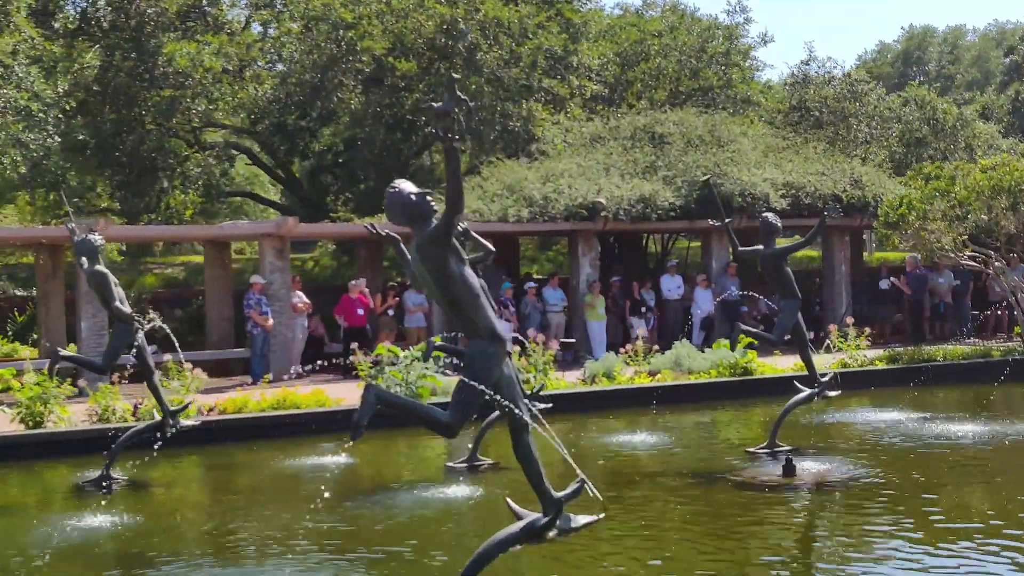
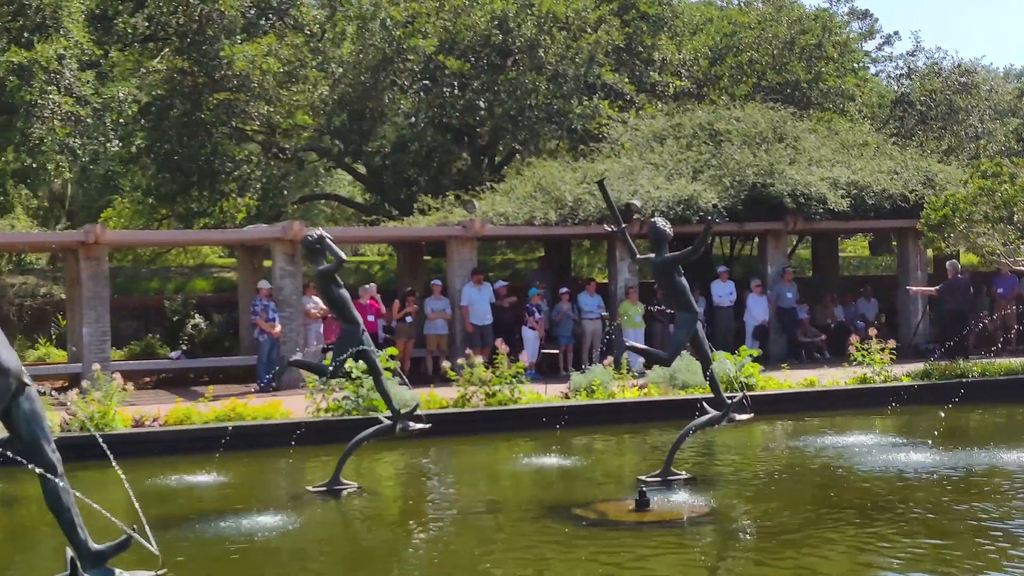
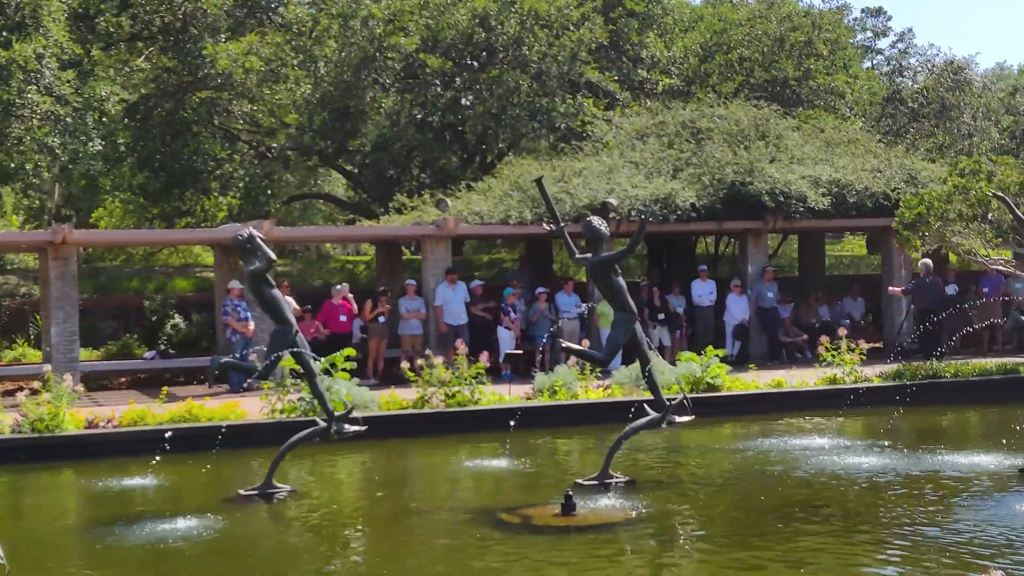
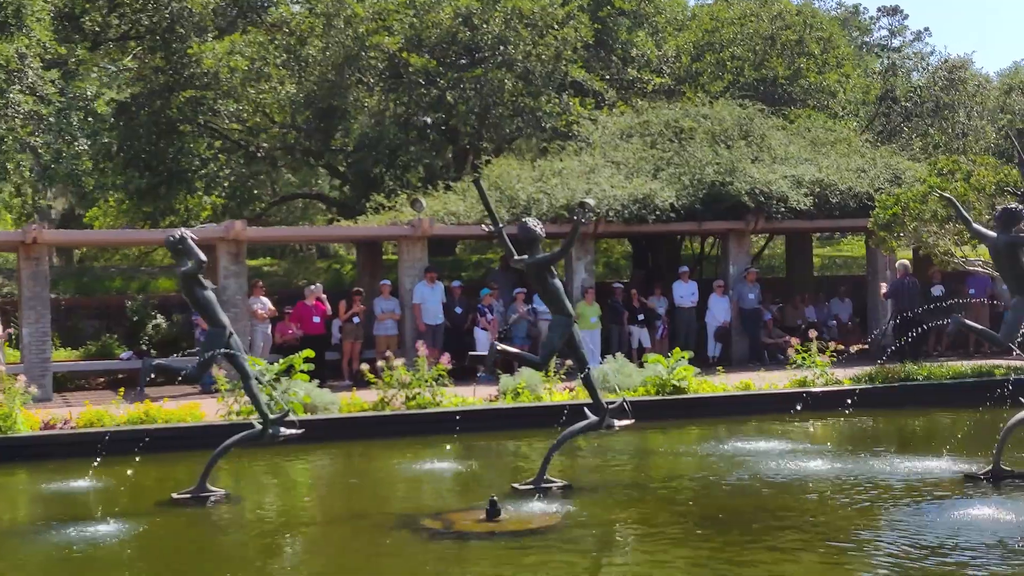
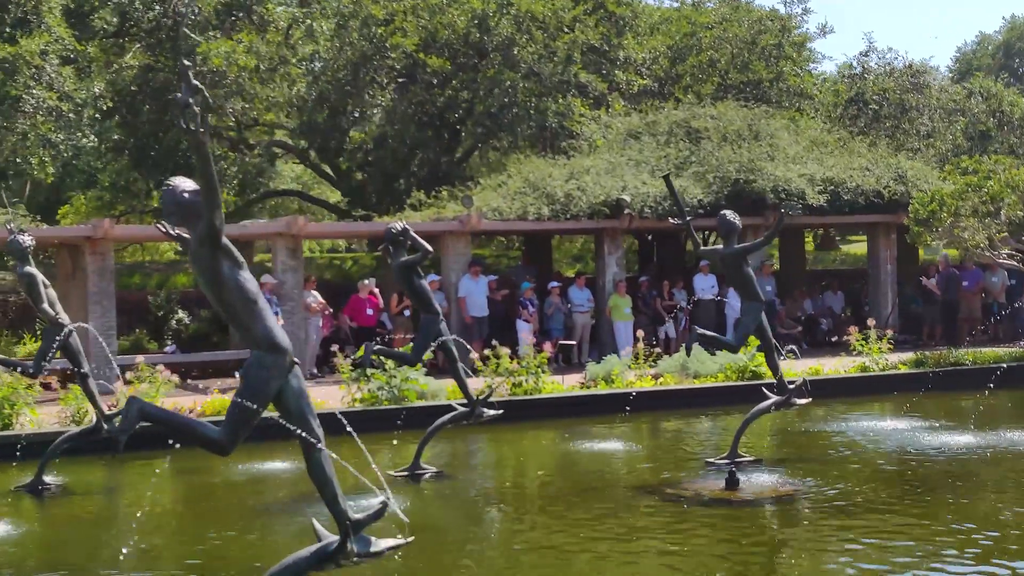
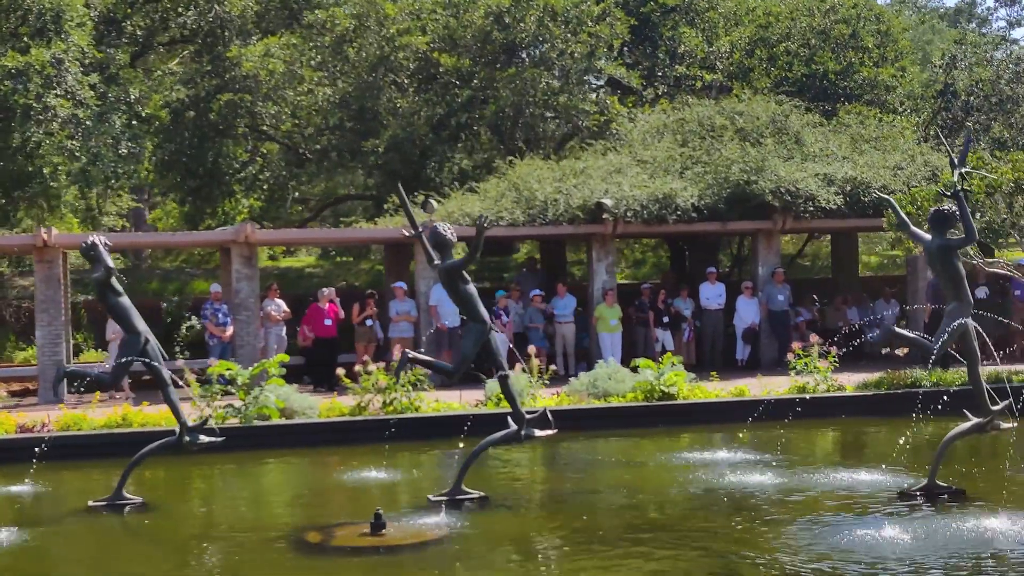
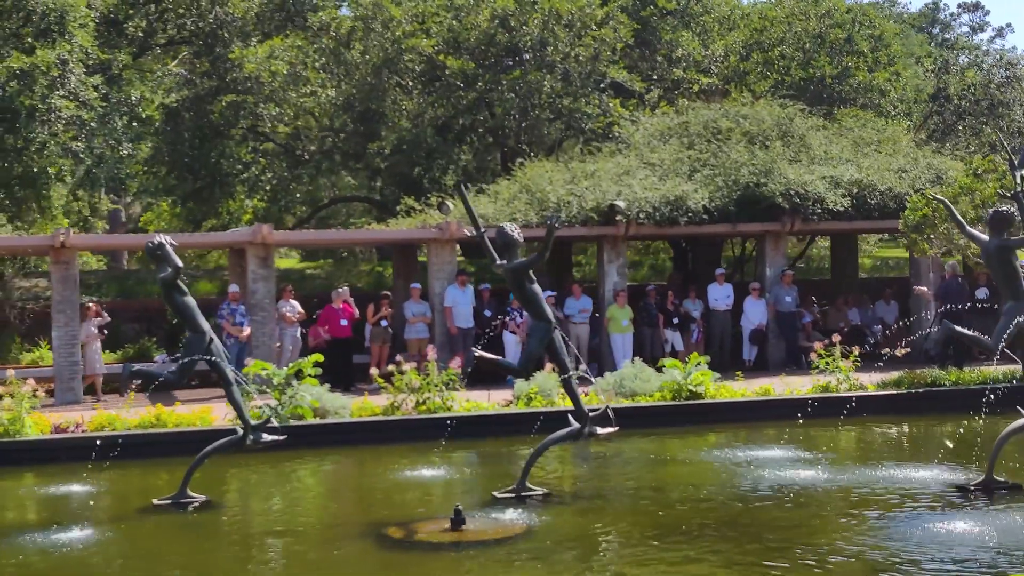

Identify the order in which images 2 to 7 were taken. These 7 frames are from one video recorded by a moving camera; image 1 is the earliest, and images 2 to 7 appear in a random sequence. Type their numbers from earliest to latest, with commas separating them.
5, 2, 3, 4, 7, 6
